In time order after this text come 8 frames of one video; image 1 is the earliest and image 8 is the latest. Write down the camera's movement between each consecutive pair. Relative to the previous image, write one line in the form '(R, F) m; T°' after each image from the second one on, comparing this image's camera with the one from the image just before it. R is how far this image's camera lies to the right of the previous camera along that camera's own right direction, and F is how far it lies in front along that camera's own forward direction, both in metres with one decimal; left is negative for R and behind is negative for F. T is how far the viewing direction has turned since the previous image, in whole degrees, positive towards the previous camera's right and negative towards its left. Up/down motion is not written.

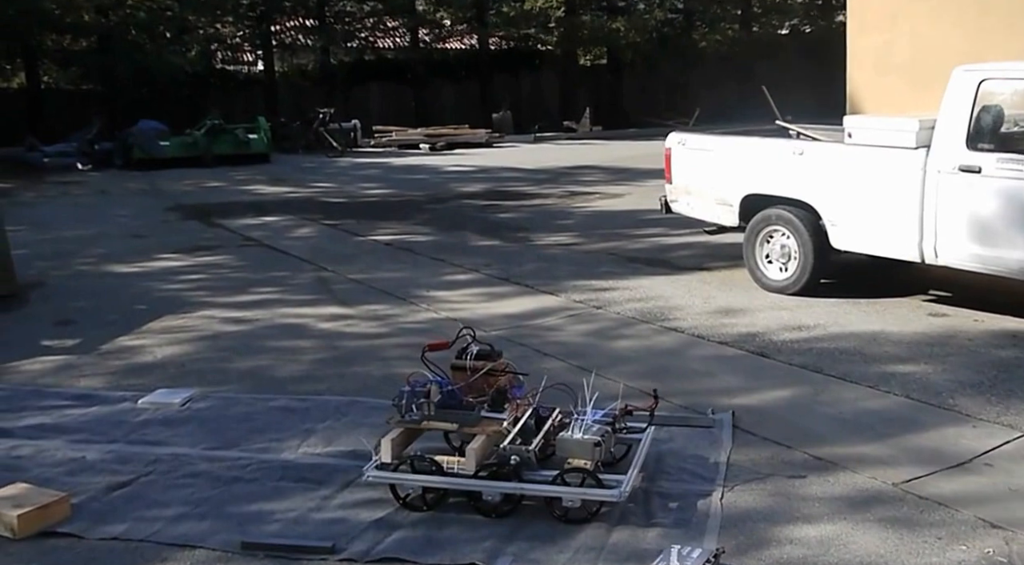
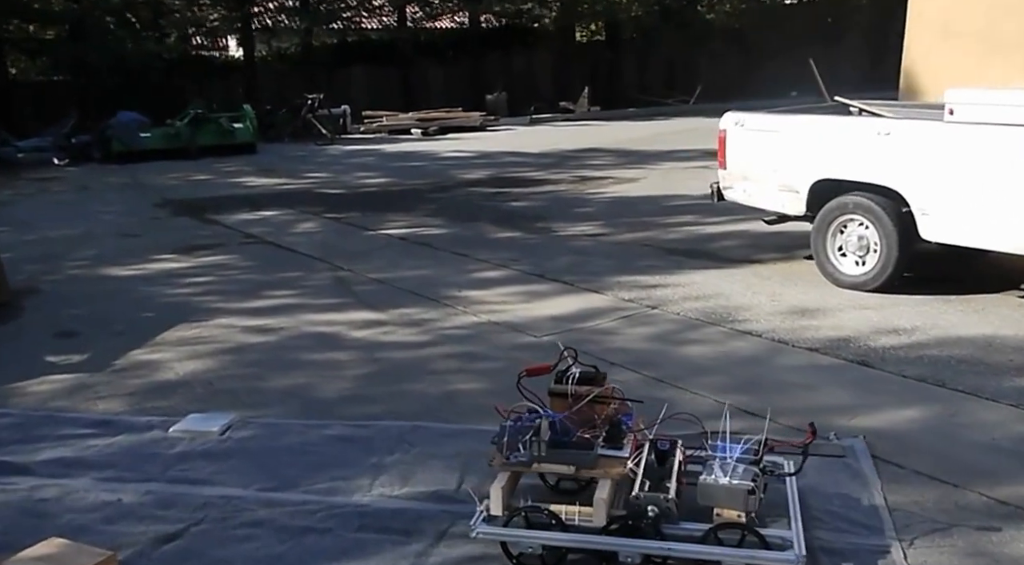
(-0.5, +0.5) m; +1°
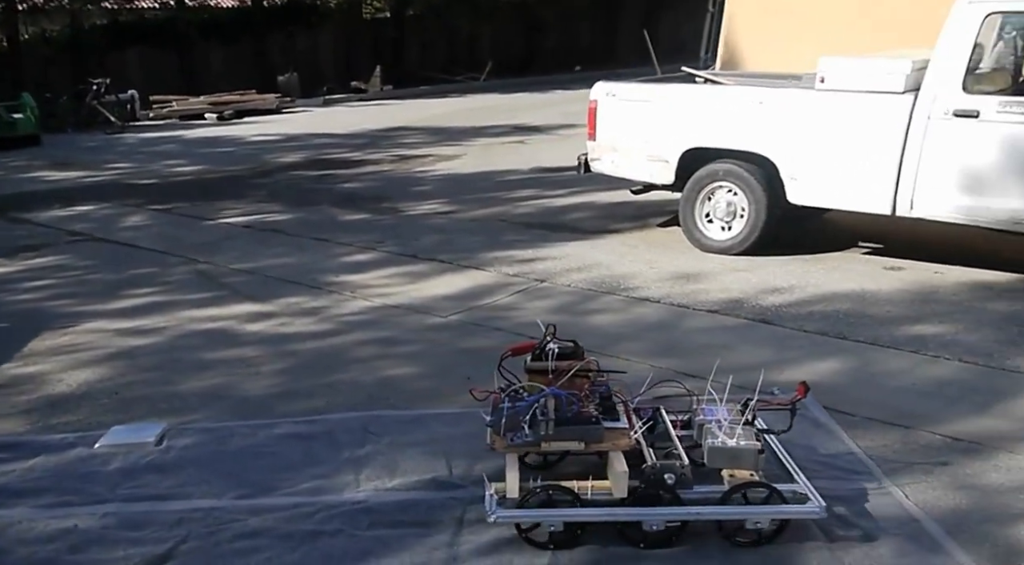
(-0.8, 0.0) m; +14°
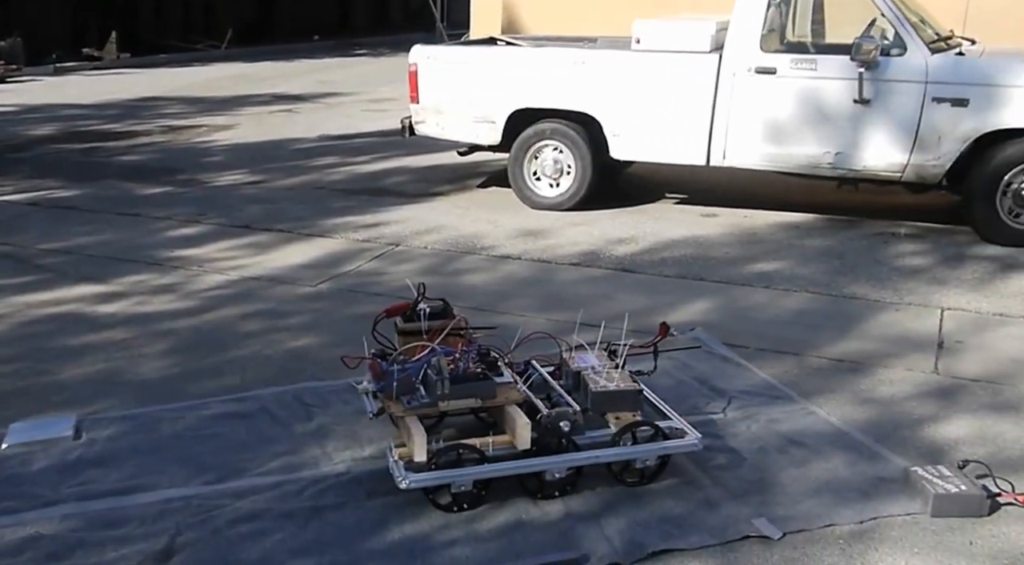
(-0.9, +0.1) m; +16°
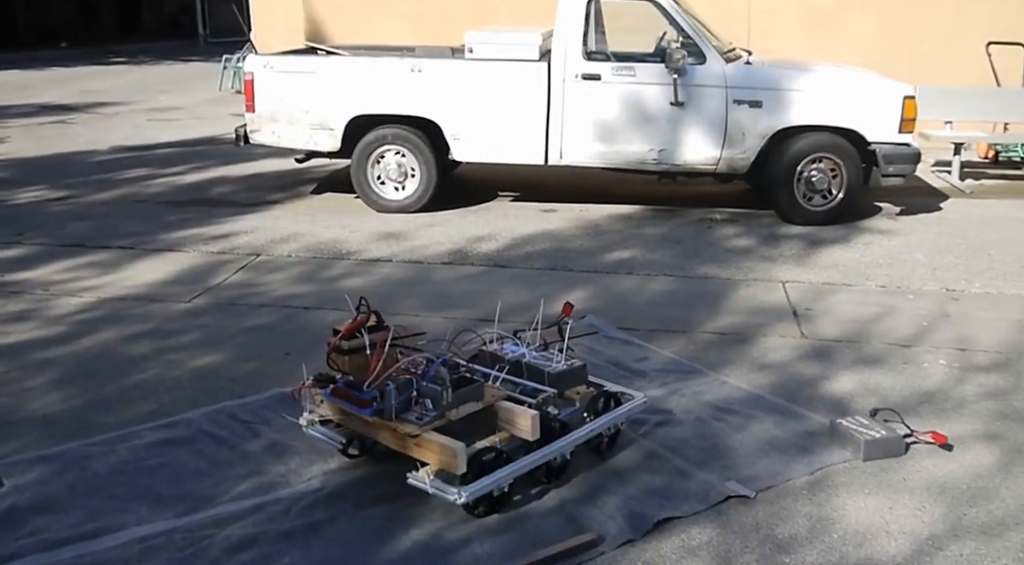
(-0.9, +0.1) m; +16°
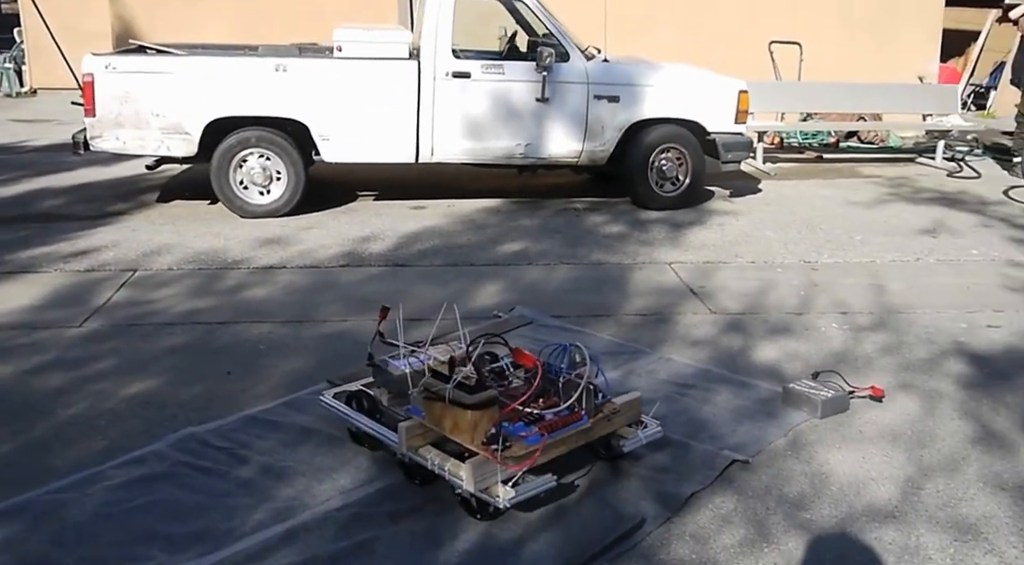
(-0.9, +0.1) m; +14°
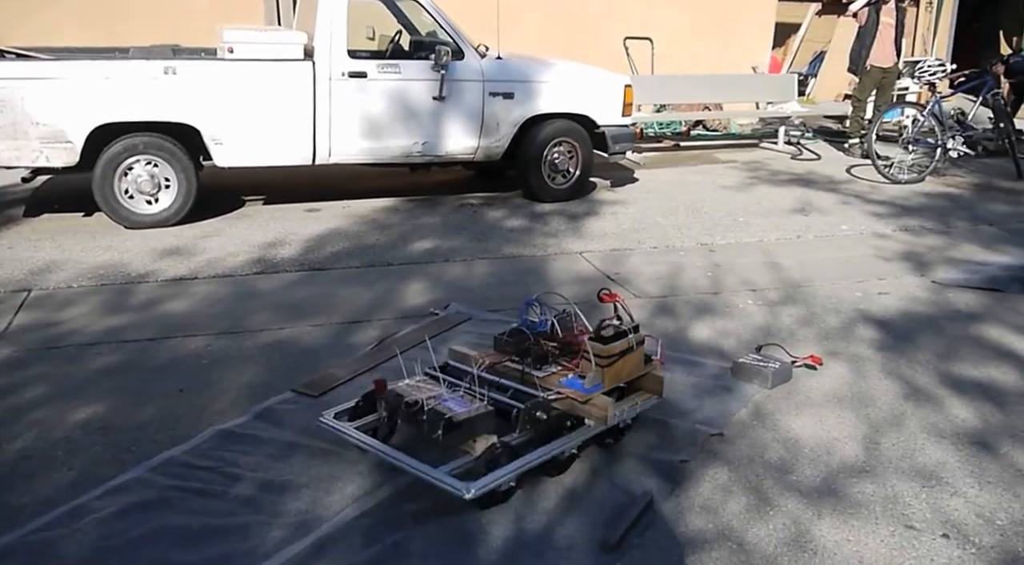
(-0.6, 0.0) m; +10°
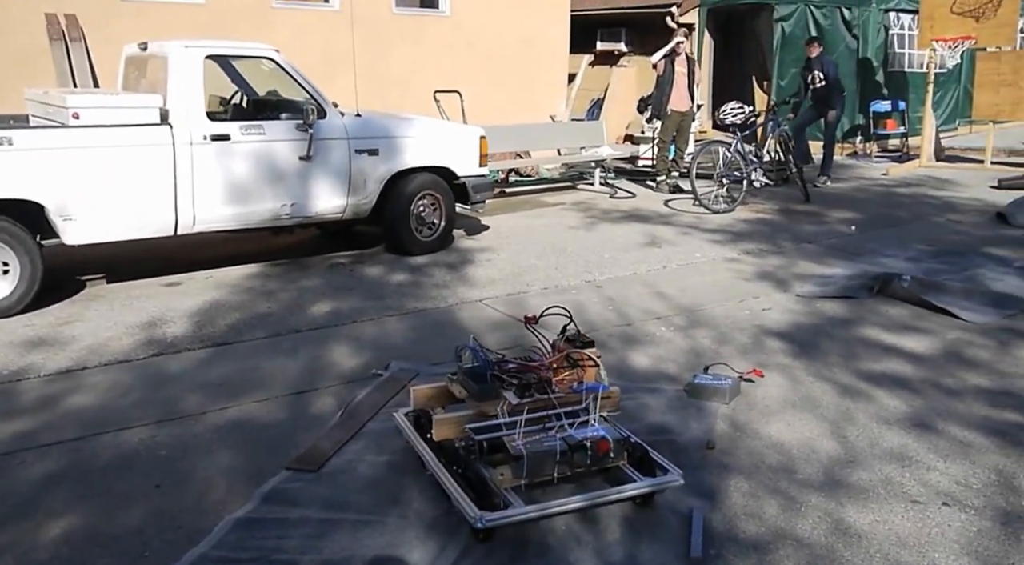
(-1.0, 0.0) m; +14°
